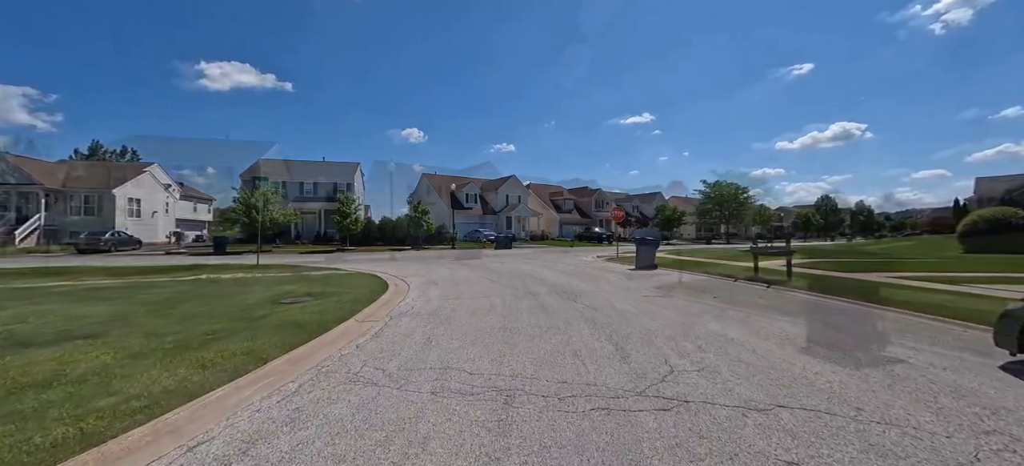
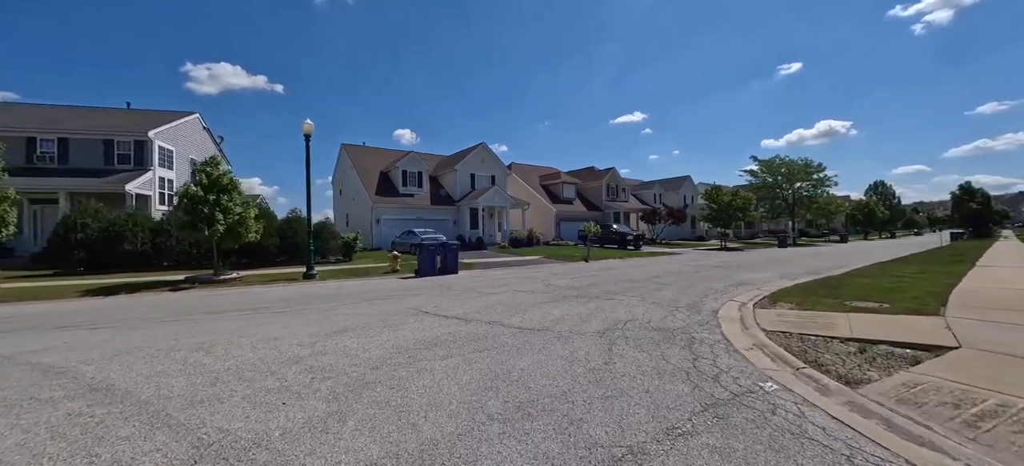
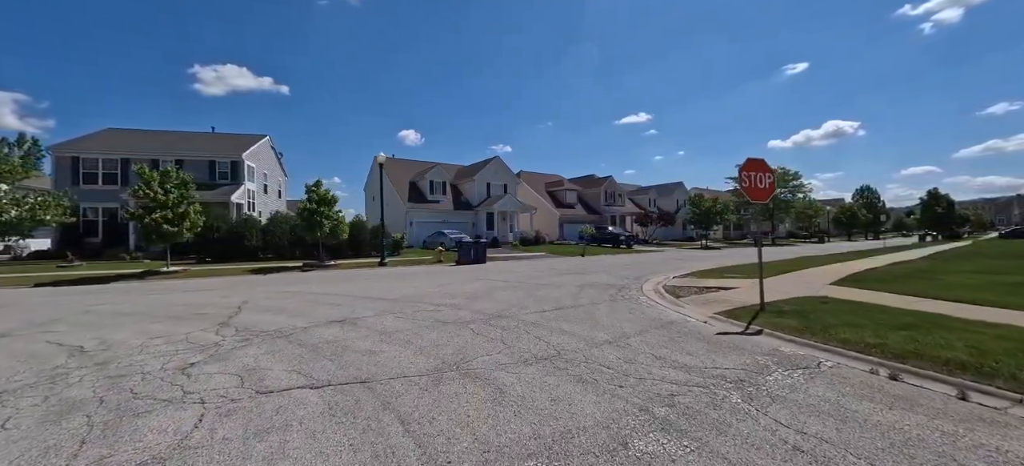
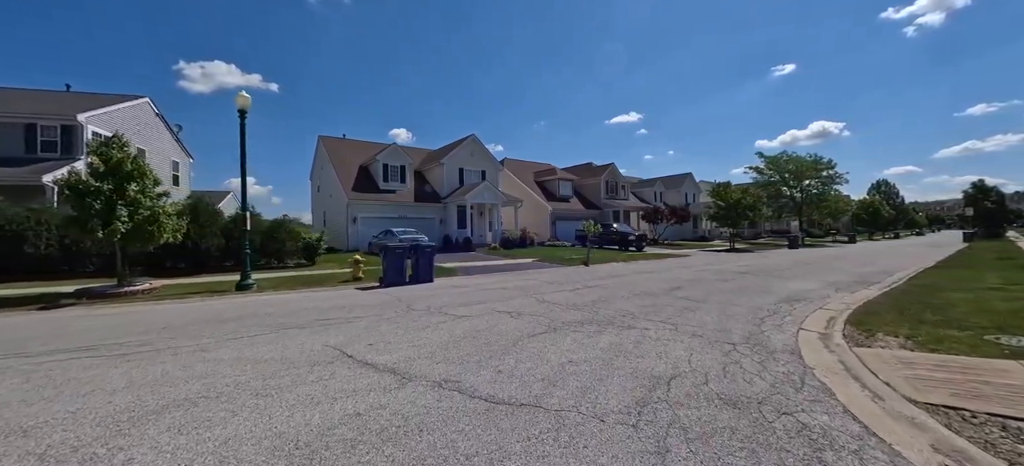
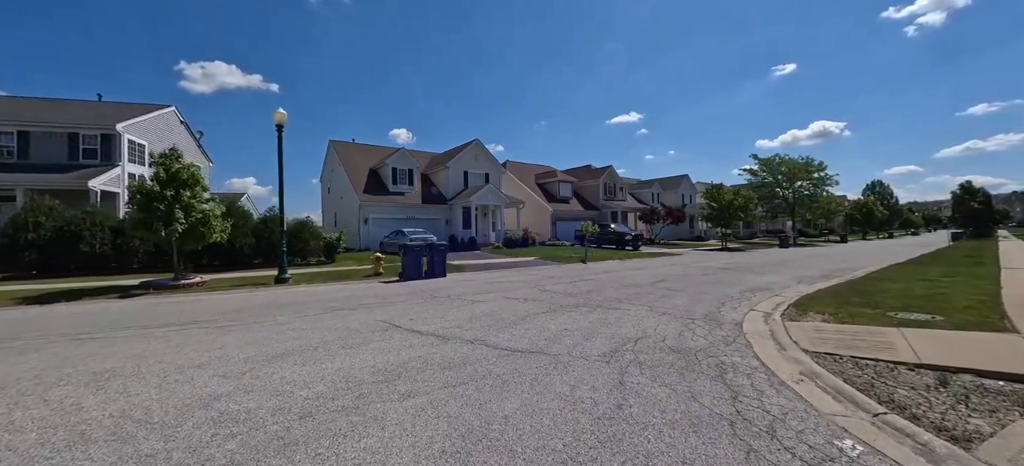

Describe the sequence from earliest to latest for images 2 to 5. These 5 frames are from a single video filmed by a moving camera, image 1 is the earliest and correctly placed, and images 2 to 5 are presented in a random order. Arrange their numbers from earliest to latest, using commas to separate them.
3, 2, 5, 4
